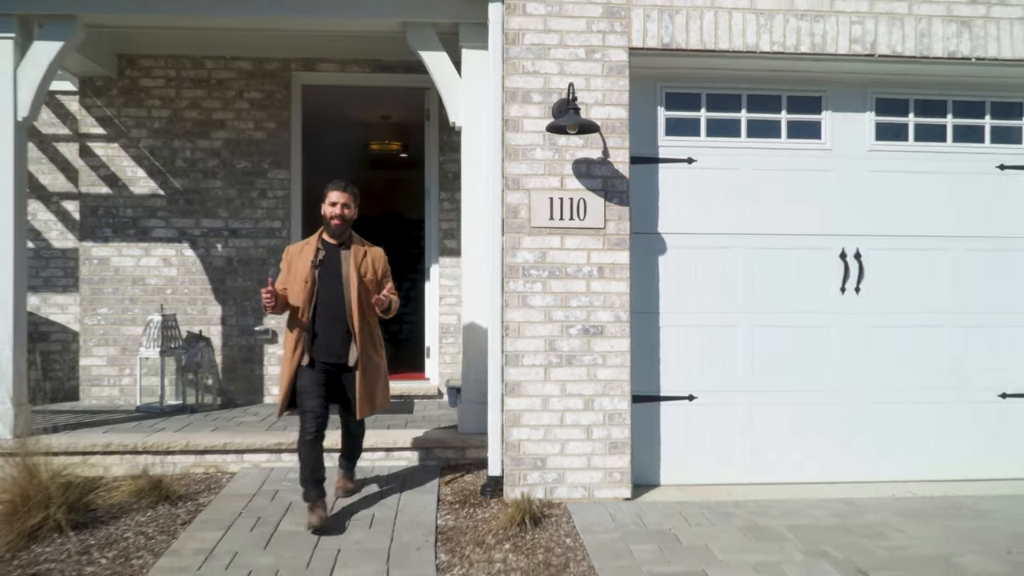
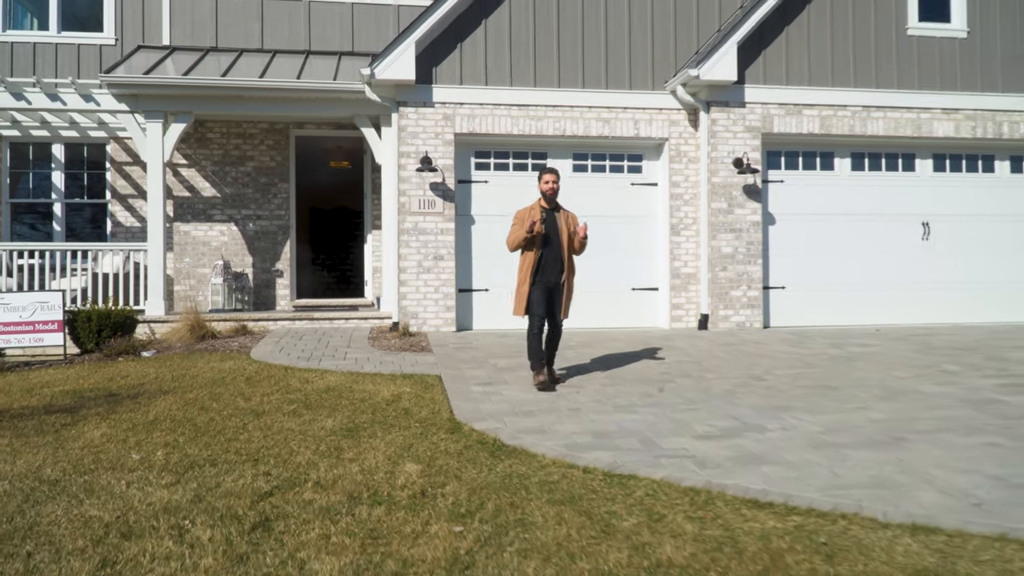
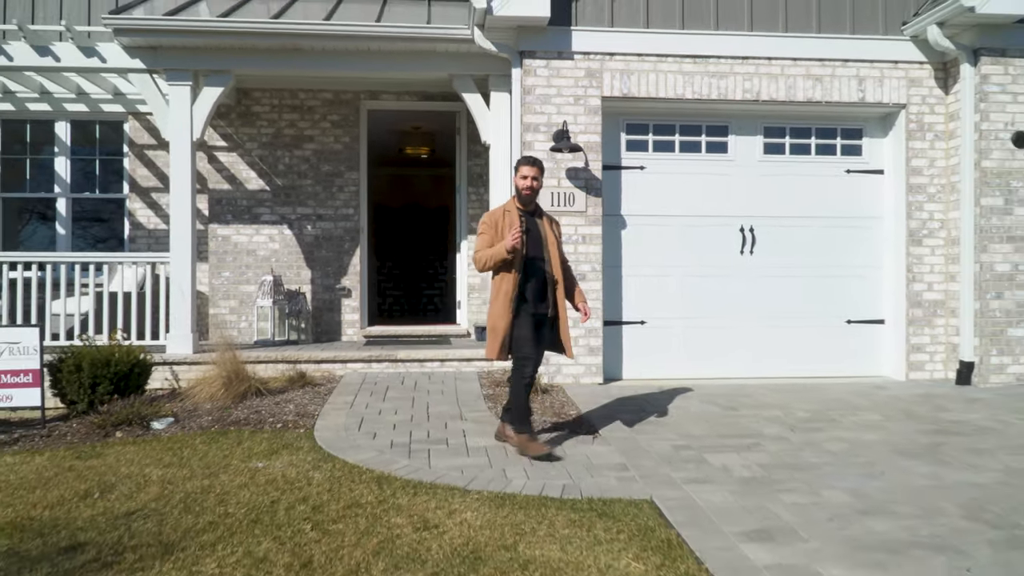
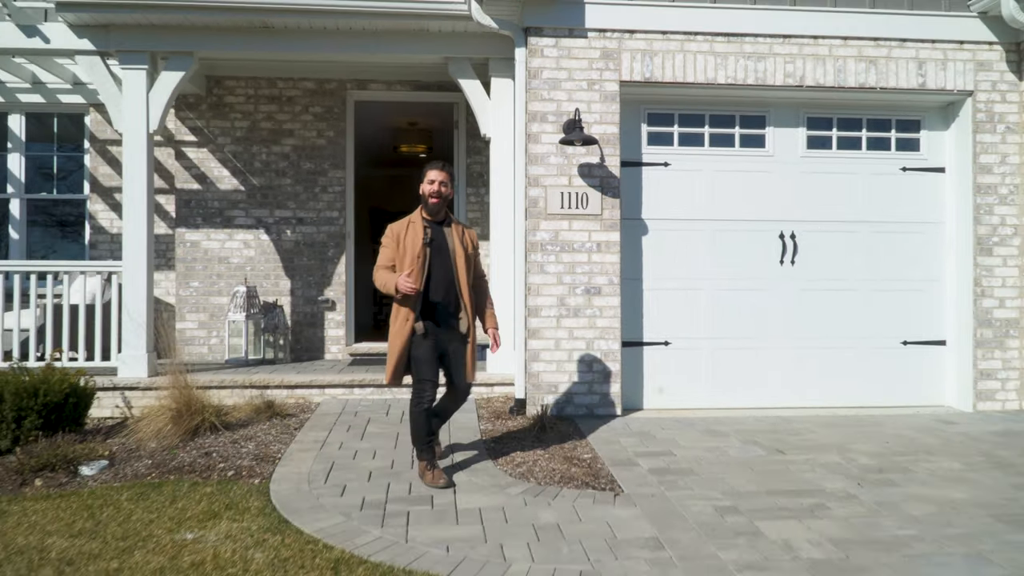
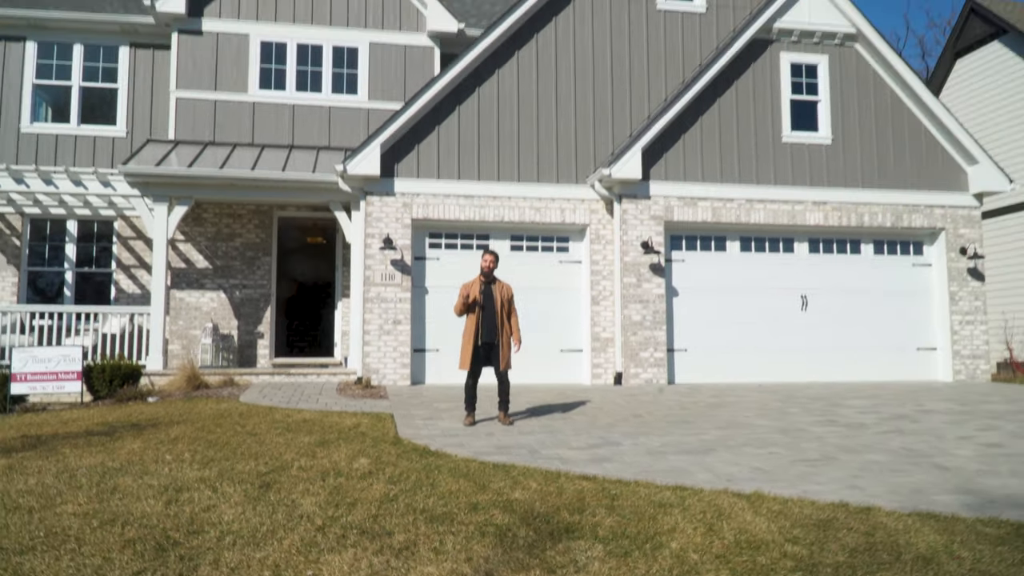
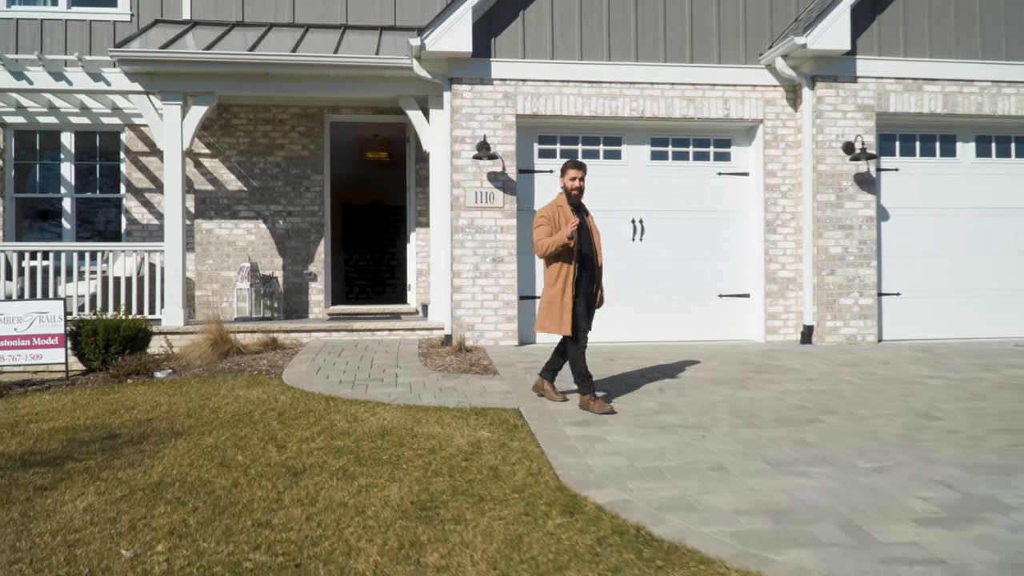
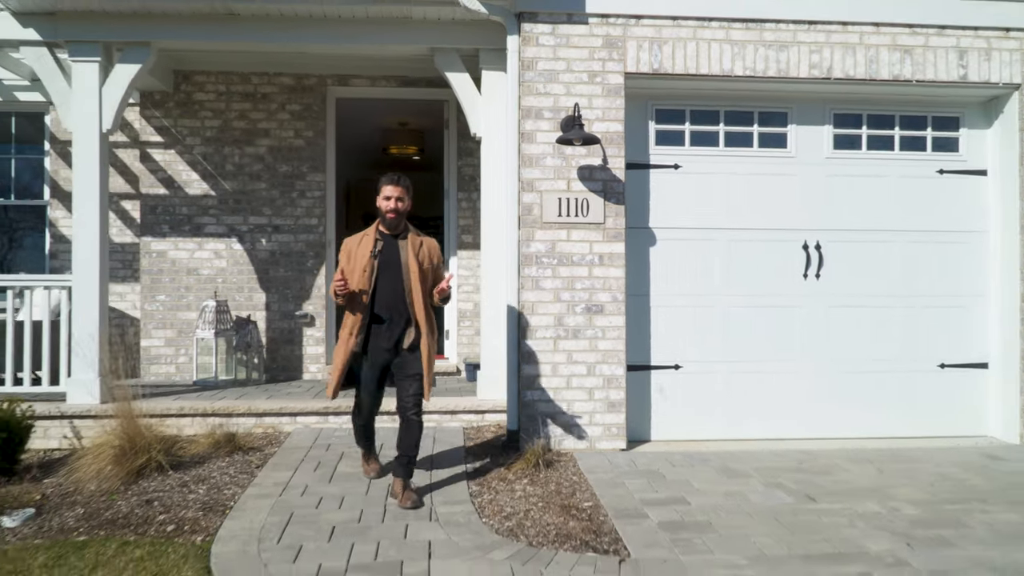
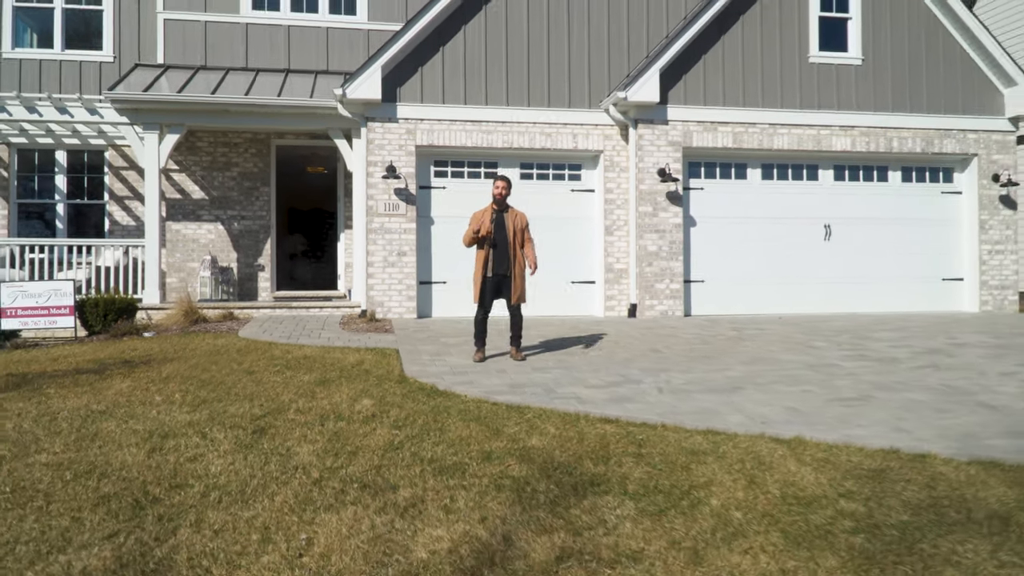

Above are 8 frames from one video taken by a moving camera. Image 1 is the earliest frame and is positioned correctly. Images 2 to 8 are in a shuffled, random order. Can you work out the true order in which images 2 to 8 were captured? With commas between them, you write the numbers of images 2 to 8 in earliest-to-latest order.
7, 4, 3, 6, 2, 8, 5
